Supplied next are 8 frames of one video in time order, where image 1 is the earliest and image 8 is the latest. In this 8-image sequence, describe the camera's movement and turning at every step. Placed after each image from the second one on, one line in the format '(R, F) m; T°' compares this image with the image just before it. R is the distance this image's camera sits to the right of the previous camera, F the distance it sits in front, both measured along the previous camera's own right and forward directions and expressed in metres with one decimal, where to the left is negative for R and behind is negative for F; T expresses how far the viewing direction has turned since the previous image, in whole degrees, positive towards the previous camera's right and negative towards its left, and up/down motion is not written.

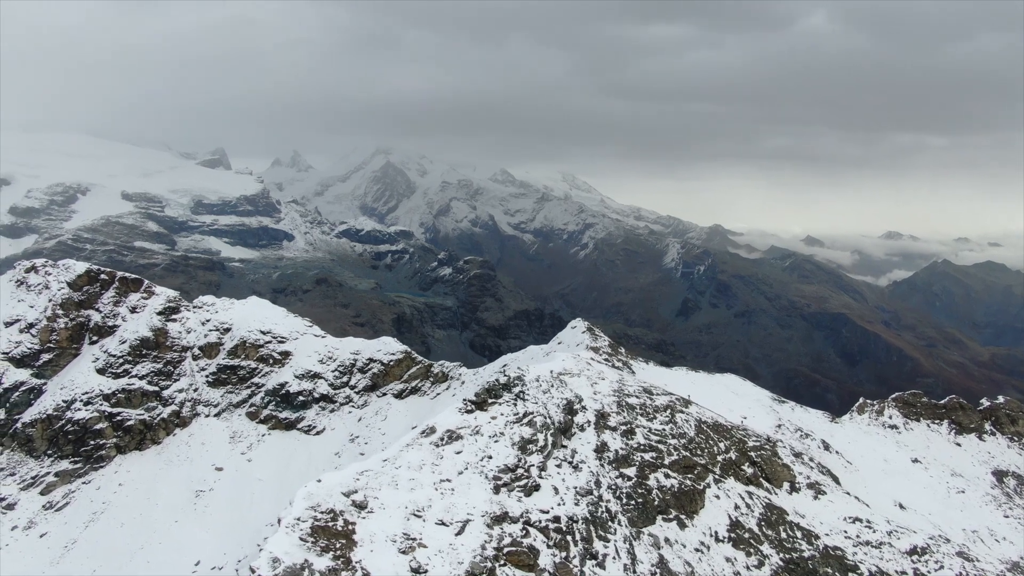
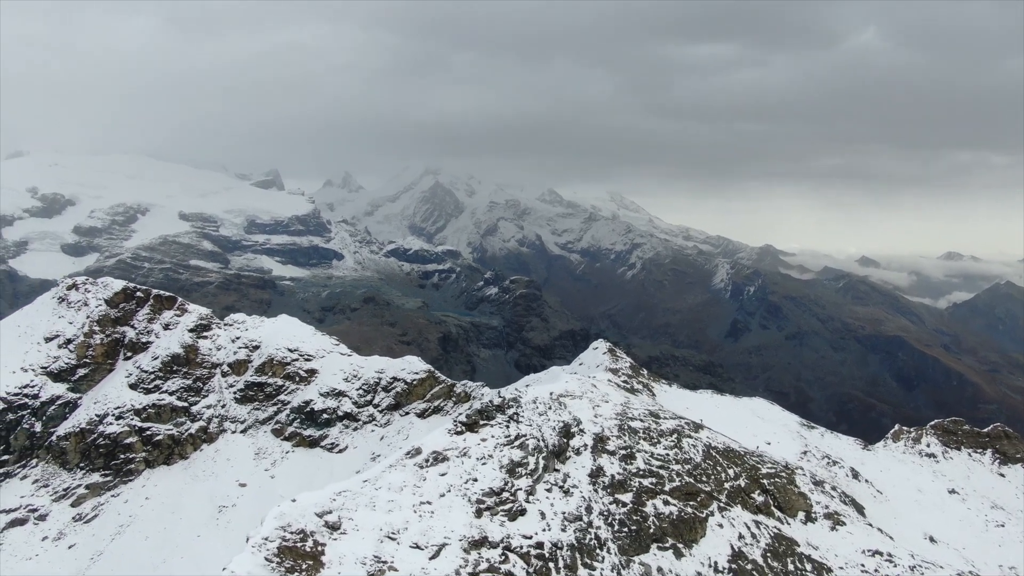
(+3.0, +0.5) m; -4°
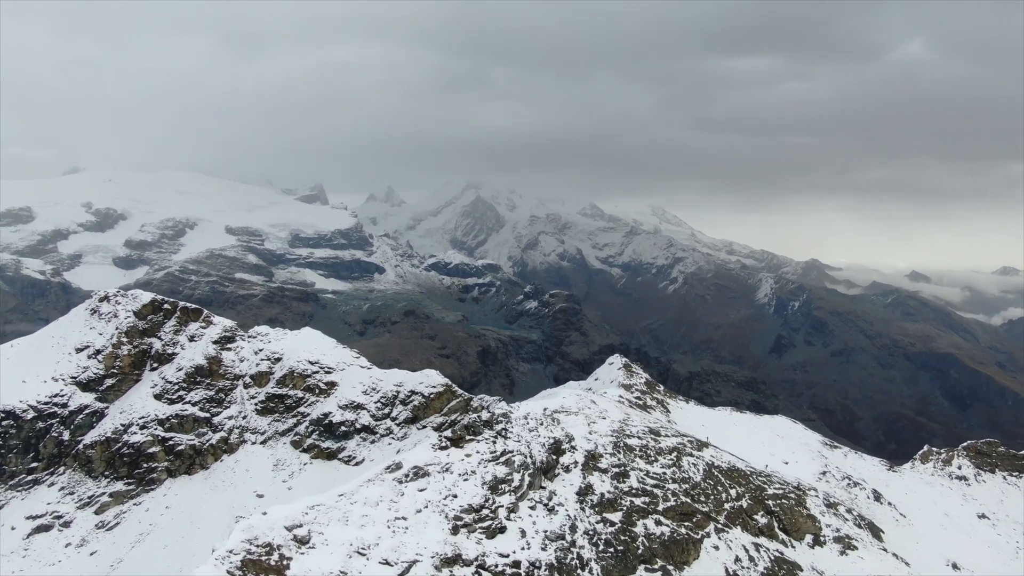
(+2.9, +0.4) m; -3°
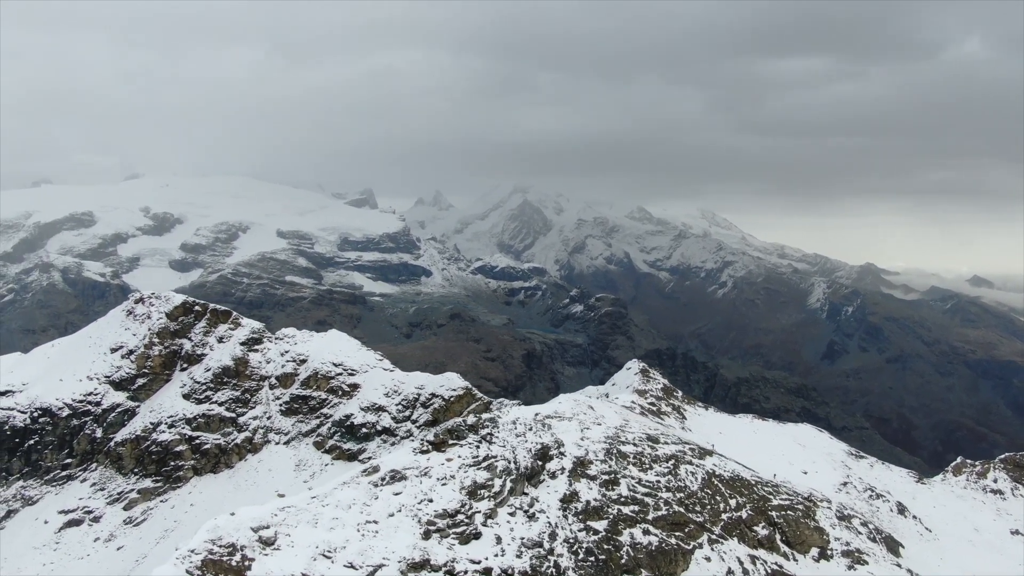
(+3.4, +0.5) m; -4°
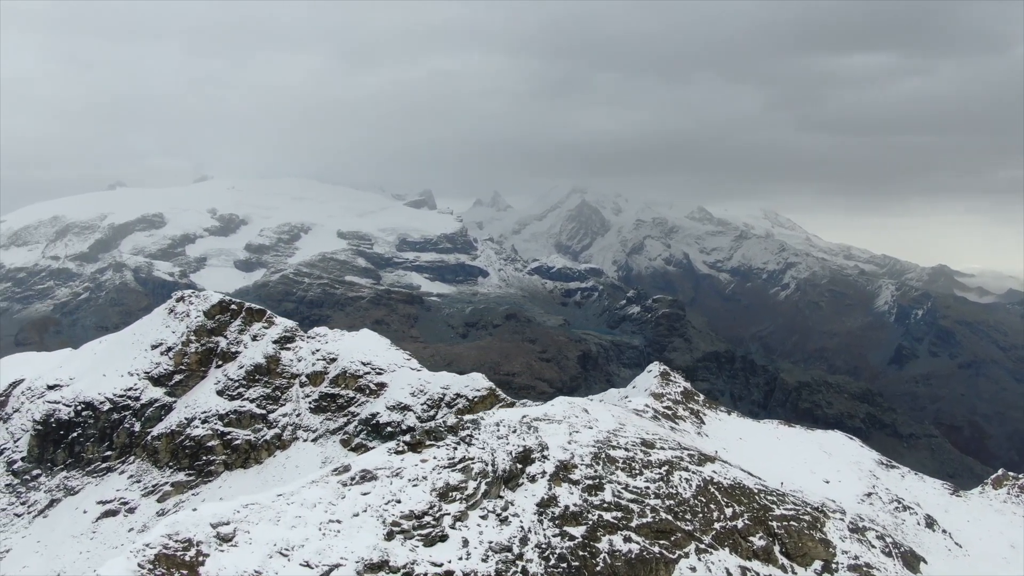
(+4.2, +0.6) m; -5°
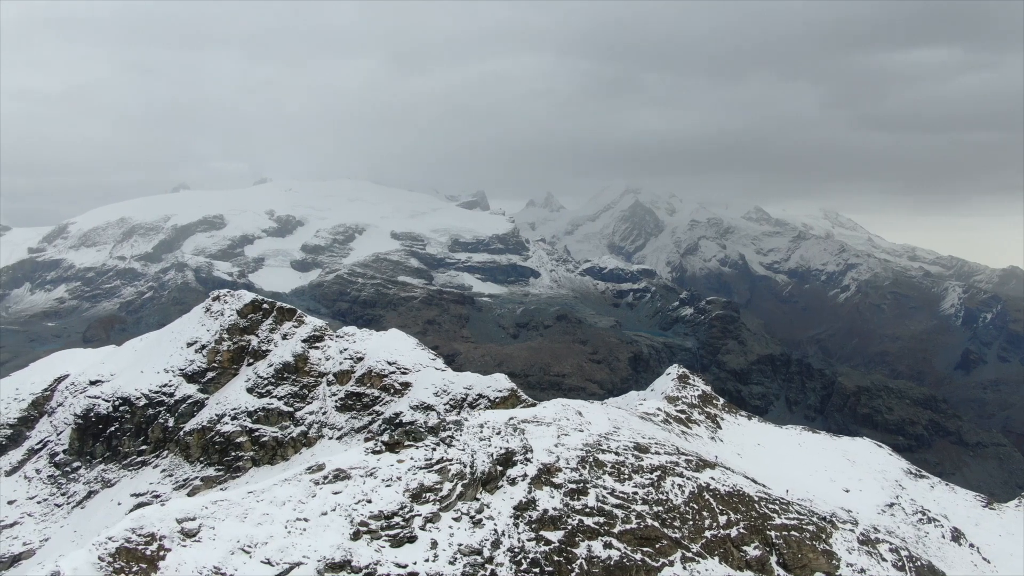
(+3.9, +0.6) m; -4°
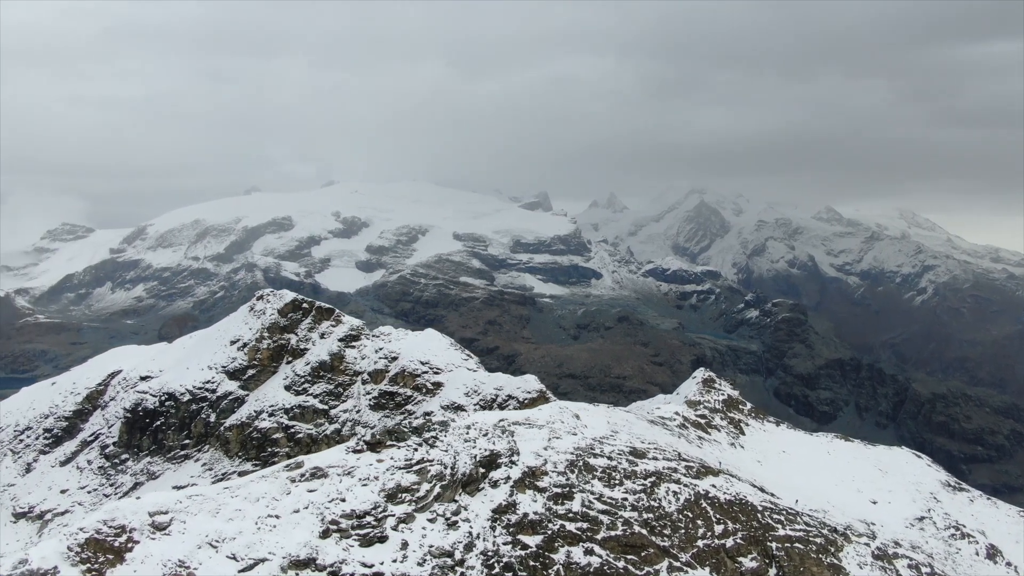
(+4.3, +0.6) m; -5°
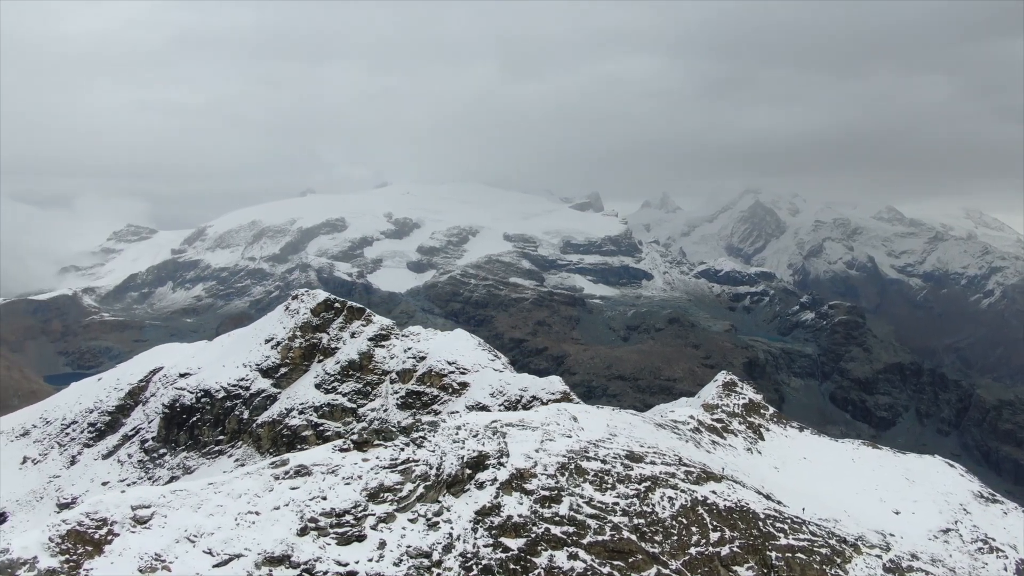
(+3.4, +0.5) m; -4°
